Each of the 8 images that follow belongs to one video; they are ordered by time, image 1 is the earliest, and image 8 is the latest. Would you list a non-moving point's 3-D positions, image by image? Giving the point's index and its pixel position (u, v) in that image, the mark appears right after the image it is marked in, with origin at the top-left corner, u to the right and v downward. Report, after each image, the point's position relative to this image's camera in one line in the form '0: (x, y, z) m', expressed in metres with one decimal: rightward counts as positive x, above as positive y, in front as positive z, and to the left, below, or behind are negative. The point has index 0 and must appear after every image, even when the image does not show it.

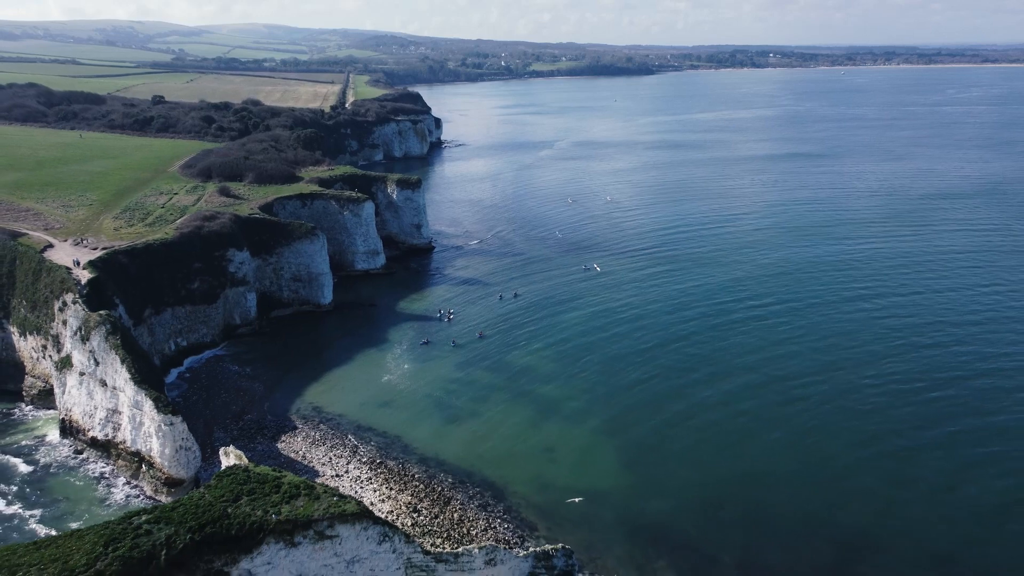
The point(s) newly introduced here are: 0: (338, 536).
0: (-3.1, -4.4, +14.9) m
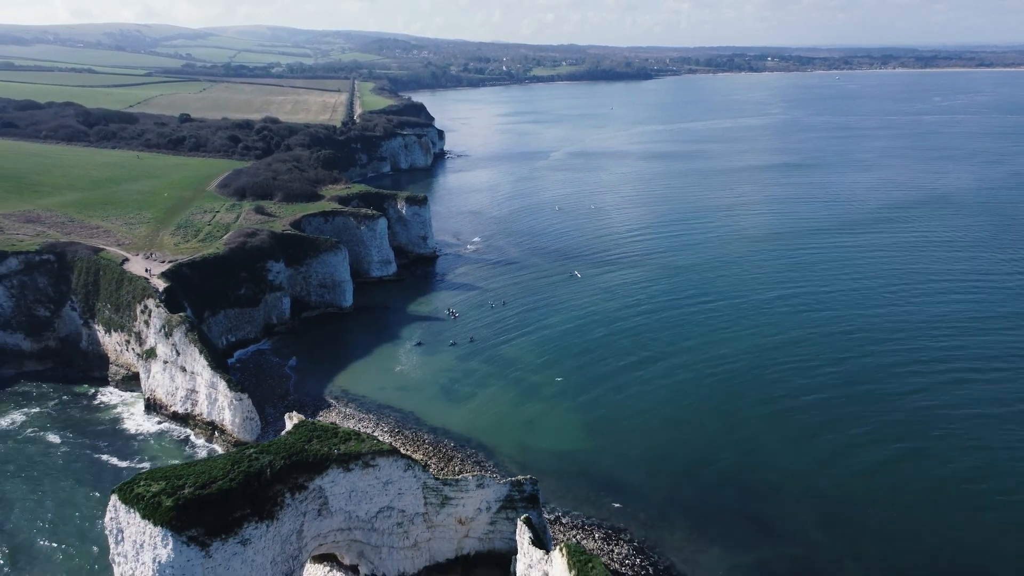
0: (-3.6, -4.7, +22.3) m
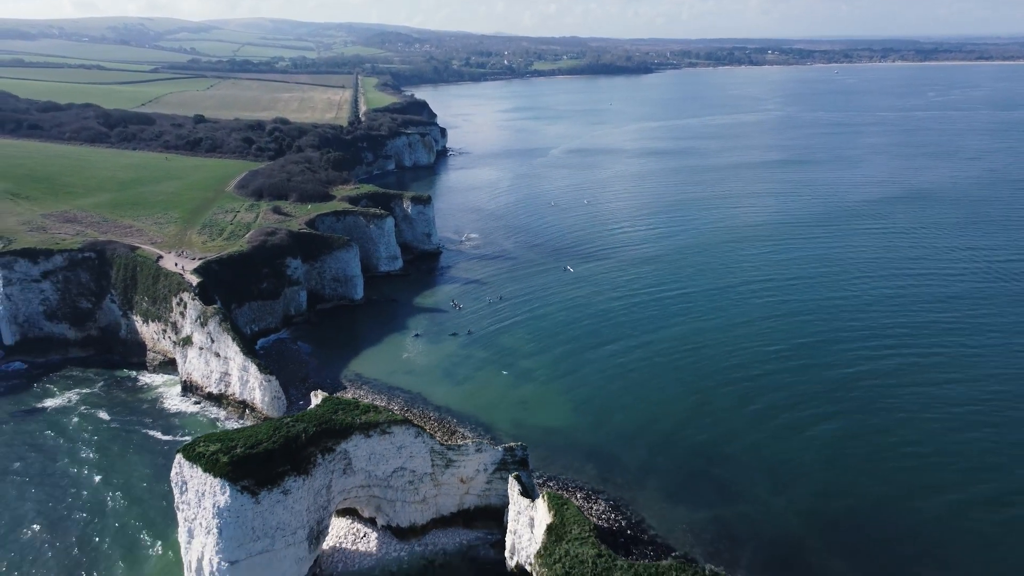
0: (-3.8, -4.6, +26.8) m
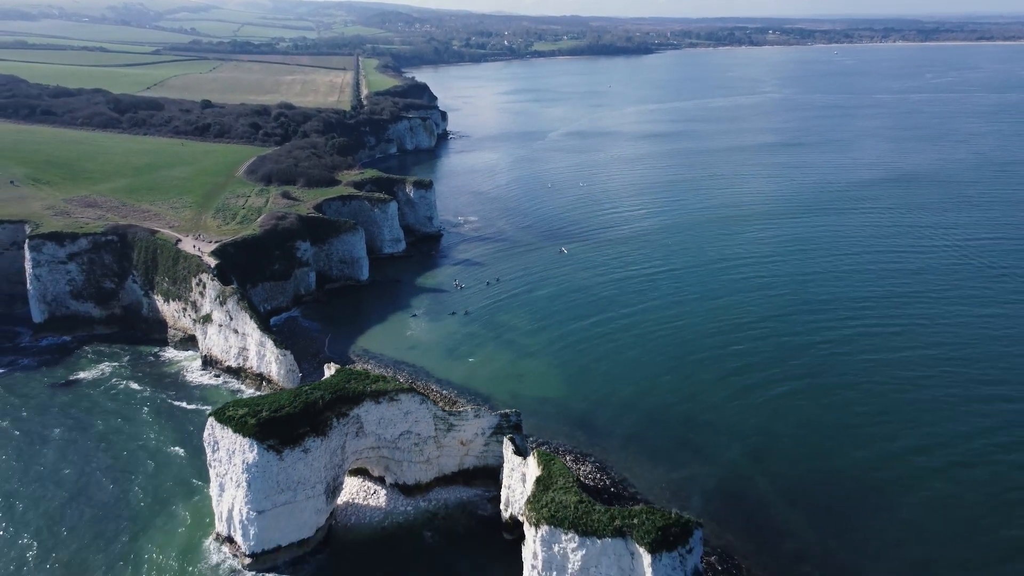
0: (-4.0, -4.0, +29.9) m
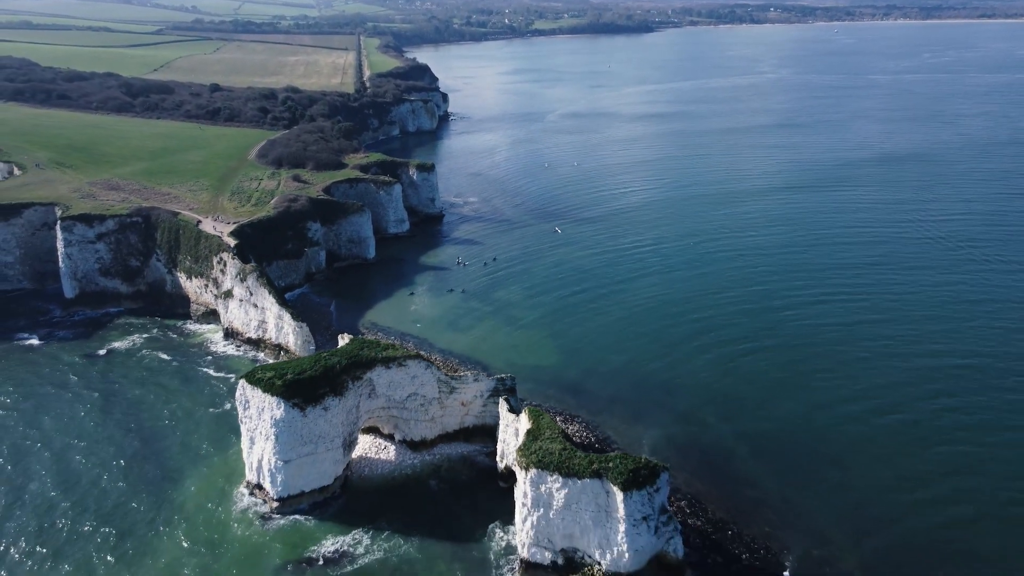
0: (-4.2, -3.1, +33.7) m
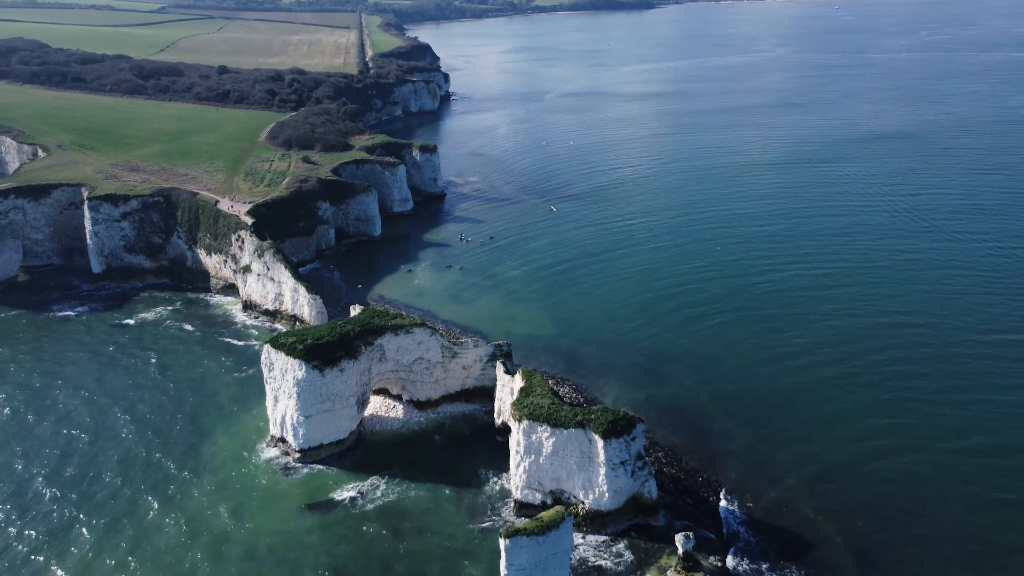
0: (-4.4, -2.0, +37.4) m
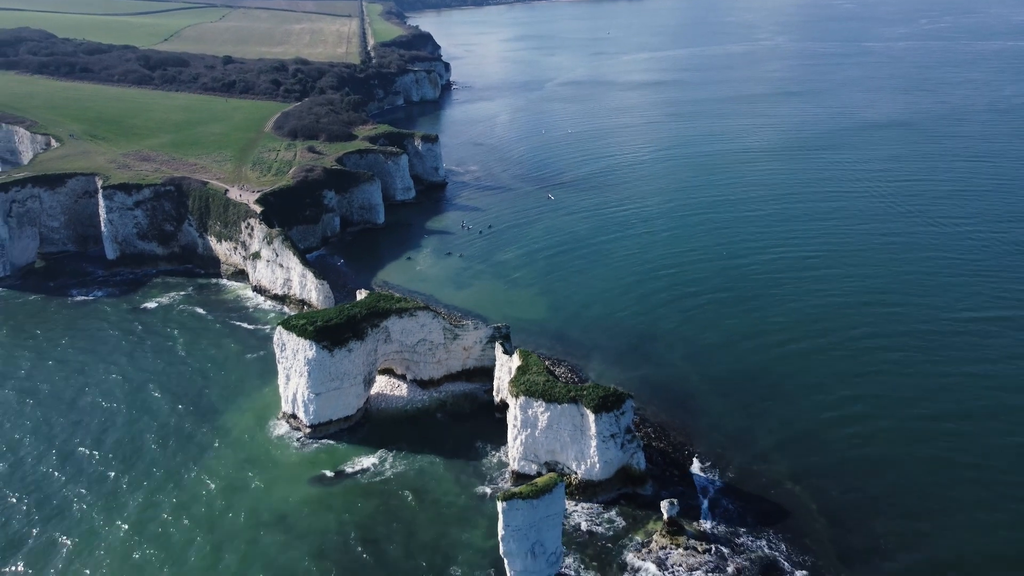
0: (-4.4, -1.3, +39.6) m
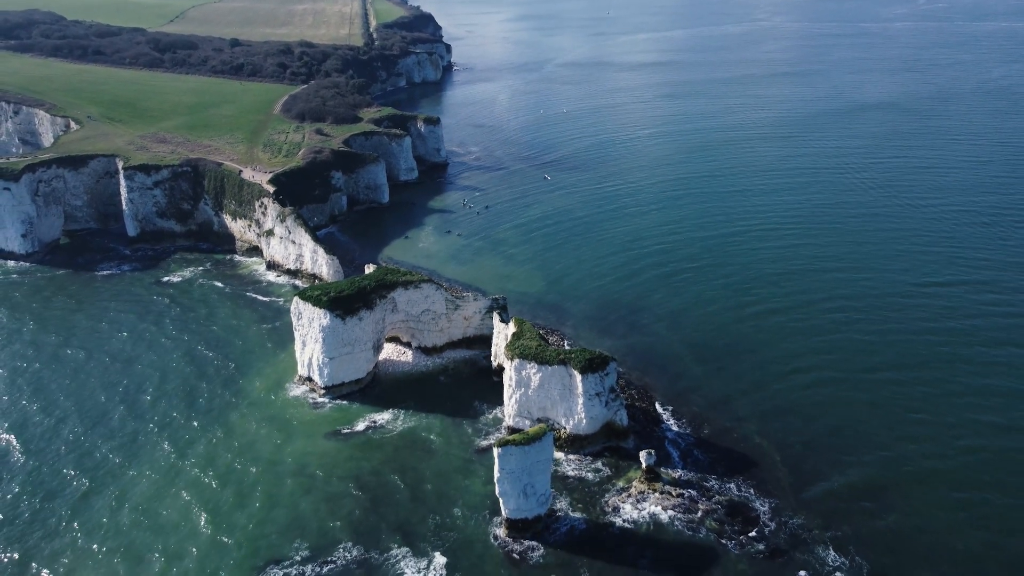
0: (-4.6, 0.0, +43.1) m
